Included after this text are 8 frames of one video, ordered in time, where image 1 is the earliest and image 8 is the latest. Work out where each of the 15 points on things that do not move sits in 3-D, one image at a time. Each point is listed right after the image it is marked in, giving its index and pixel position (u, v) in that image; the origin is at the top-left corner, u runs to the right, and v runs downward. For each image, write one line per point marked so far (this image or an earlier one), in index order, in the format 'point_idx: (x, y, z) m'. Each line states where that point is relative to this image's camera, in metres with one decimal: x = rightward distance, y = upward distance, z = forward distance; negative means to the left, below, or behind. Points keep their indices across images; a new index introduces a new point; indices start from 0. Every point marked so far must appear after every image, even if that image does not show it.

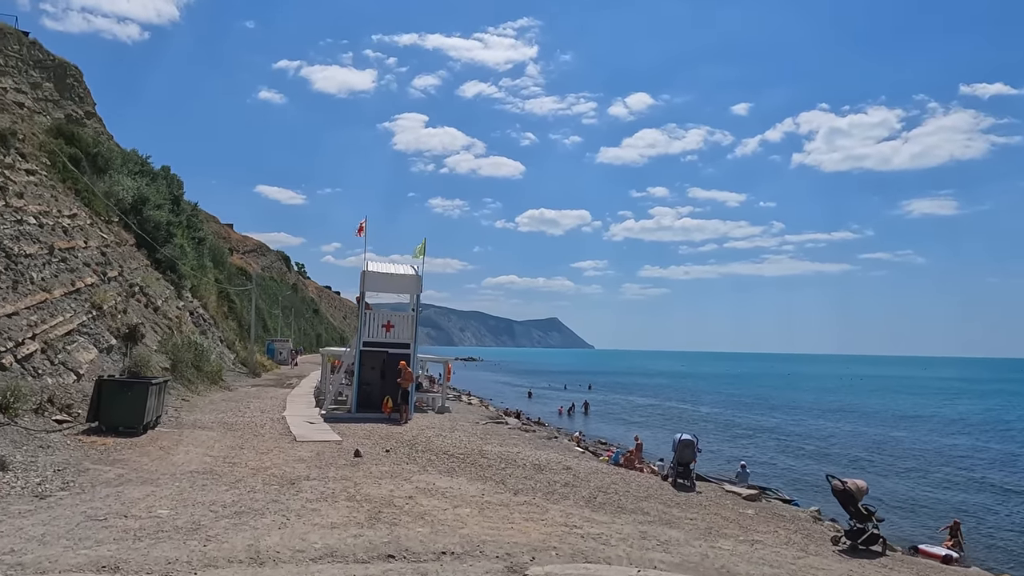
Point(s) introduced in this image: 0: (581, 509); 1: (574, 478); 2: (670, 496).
0: (+1.1, -3.6, +10.8) m
1: (+1.2, -3.8, +13.3) m
2: (+2.9, -3.9, +12.3) m
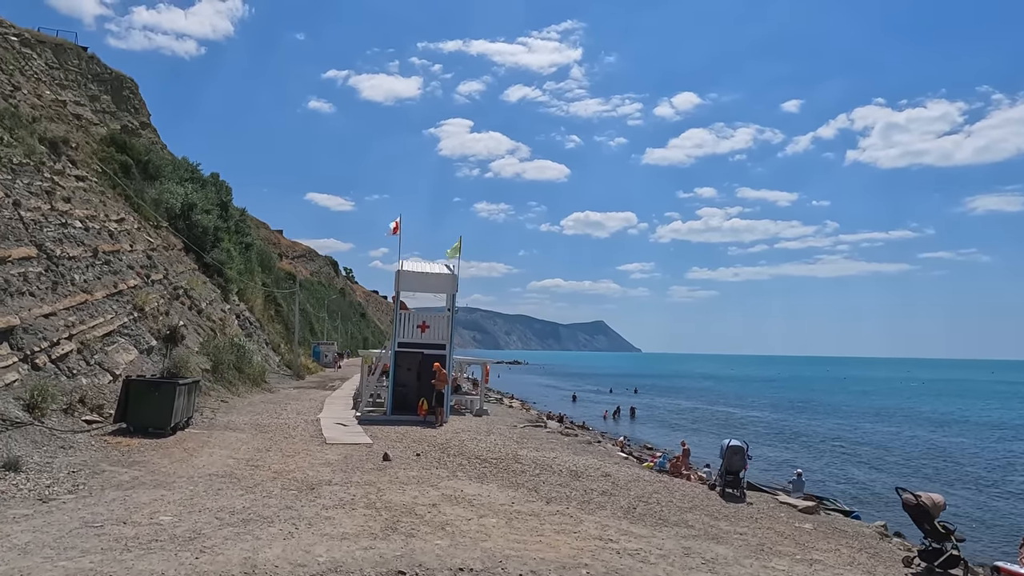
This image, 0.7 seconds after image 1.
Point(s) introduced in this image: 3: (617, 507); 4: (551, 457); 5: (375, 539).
0: (+1.6, -3.5, +9.9) m
1: (+1.9, -3.7, +12.4) m
2: (+3.5, -3.7, +11.2) m
3: (+1.7, -3.6, +10.8) m
4: (+0.9, -3.9, +15.4) m
5: (-1.6, -2.9, +7.7) m
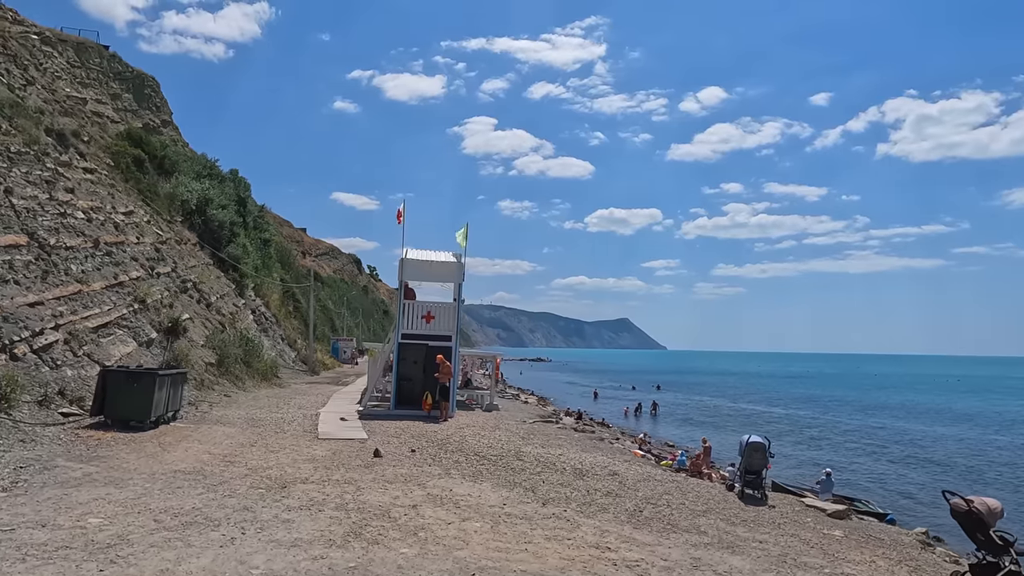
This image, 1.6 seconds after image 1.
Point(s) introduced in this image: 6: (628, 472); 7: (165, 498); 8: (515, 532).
0: (+1.4, -3.2, +8.8) m
1: (+1.8, -3.4, +11.3) m
2: (+3.4, -3.4, +10.1) m
3: (+1.6, -3.3, +9.7) m
4: (+1.0, -3.6, +14.3) m
5: (-1.8, -2.6, +6.7) m
6: (+2.2, -3.5, +12.5) m
7: (-4.2, -2.6, +8.1) m
8: (0.0, -3.0, +8.1) m
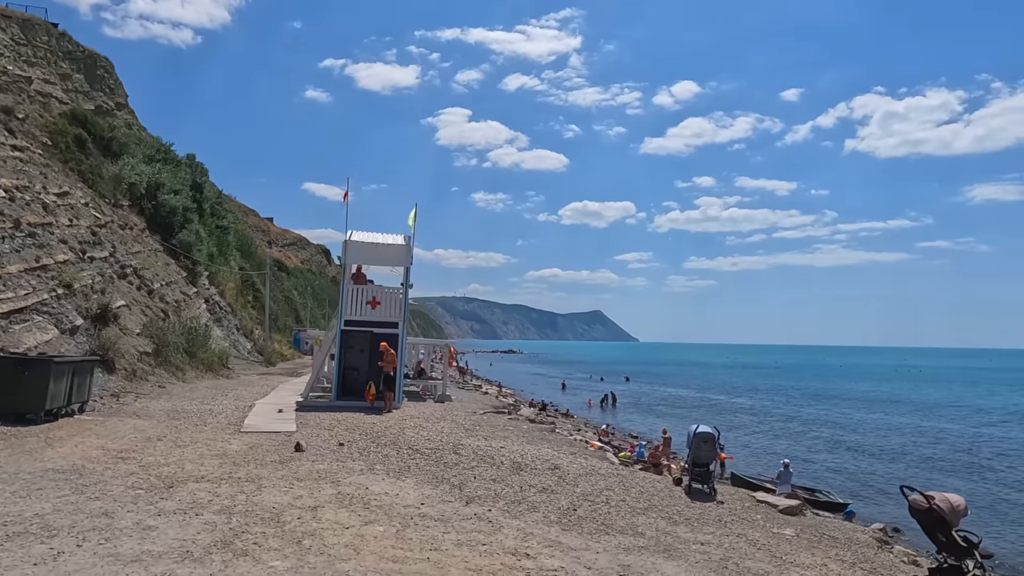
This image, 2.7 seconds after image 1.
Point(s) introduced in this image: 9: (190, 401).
0: (+0.4, -2.8, +7.8) m
1: (+0.7, -3.0, +10.3) m
2: (+2.3, -3.1, +9.2) m
3: (+0.5, -2.9, +8.7) m
4: (-0.3, -3.2, +13.3) m
5: (-2.8, -2.3, +5.6) m
6: (+1.0, -3.1, +11.6) m
7: (-5.2, -2.2, +6.9) m
8: (-1.0, -2.7, +7.1) m
9: (-9.2, -3.2, +18.9) m
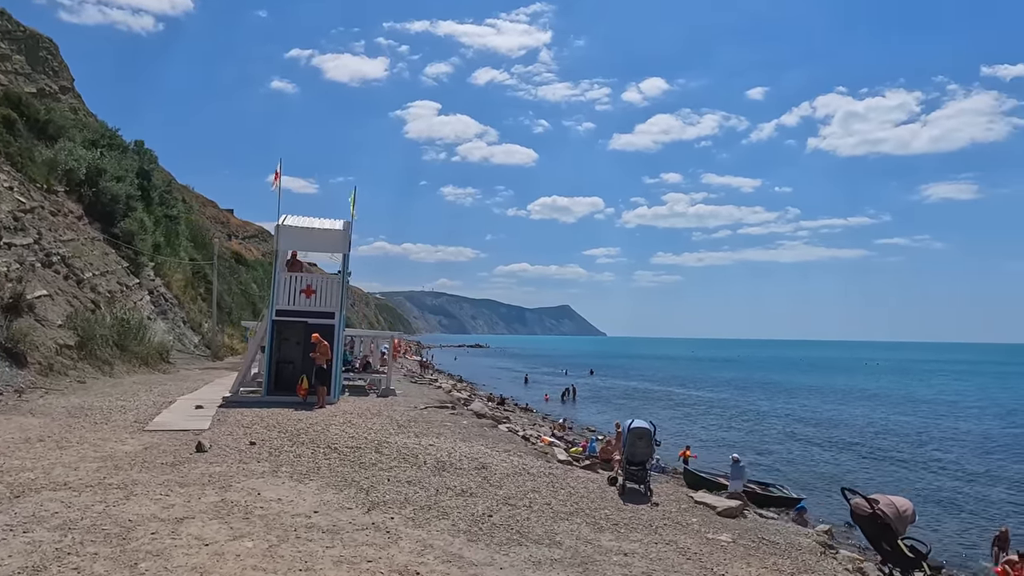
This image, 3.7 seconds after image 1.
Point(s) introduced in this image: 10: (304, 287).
0: (-0.6, -2.6, +6.9) m
1: (-0.4, -2.8, +9.4) m
2: (+1.2, -2.8, +8.3) m
3: (-0.5, -2.7, +7.8) m
4: (-1.6, -2.9, +12.3) m
5: (-3.7, -2.1, +4.5) m
6: (-0.2, -2.9, +10.7) m
7: (-6.2, -2.0, +5.7) m
8: (-2.0, -2.4, +6.1) m
9: (-10.7, -2.9, +17.5) m
10: (-5.8, 0.0, +18.6) m
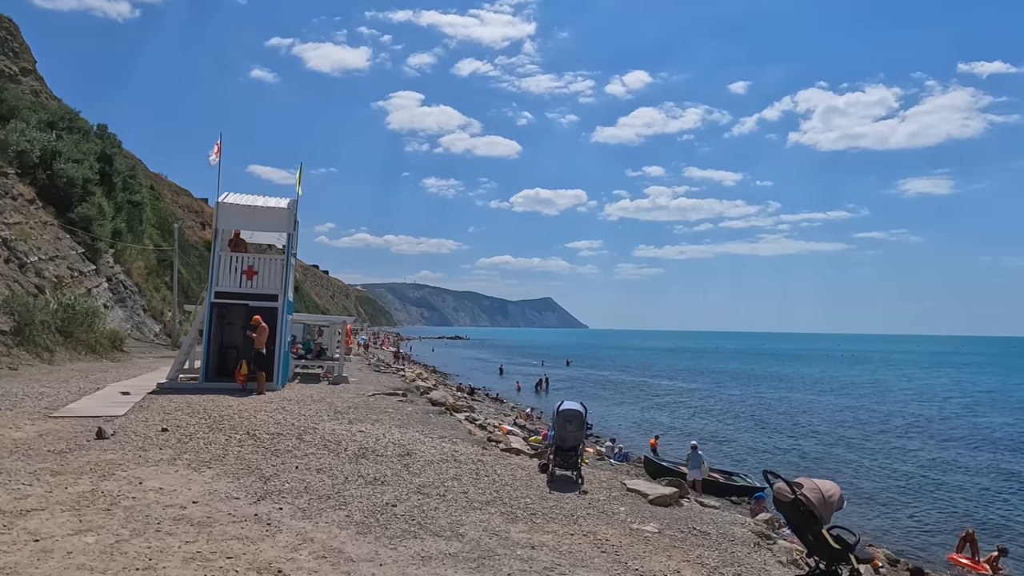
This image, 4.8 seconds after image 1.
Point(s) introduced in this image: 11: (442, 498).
0: (-1.6, -2.2, +6.1) m
1: (-1.5, -2.4, +8.6) m
2: (+0.2, -2.4, +7.6) m
3: (-1.5, -2.3, +7.0) m
4: (-2.7, -2.5, +11.6) m
5: (-4.6, -1.7, +3.6) m
6: (-1.3, -2.5, +9.9) m
7: (-7.1, -1.6, +4.8) m
8: (-2.9, -2.1, +5.3) m
9: (-12.0, -2.4, +16.5) m
10: (-7.1, +0.5, +17.7) m
11: (-0.8, -2.4, +7.5) m
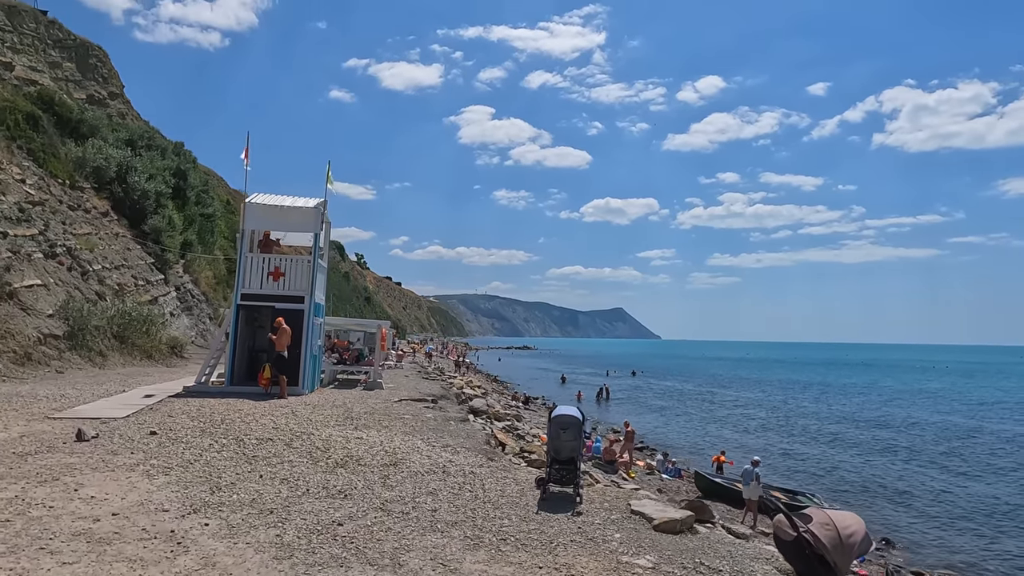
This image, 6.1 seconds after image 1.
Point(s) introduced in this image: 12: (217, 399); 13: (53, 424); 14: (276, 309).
0: (-2.0, -2.1, +5.2) m
1: (-1.6, -2.2, +7.6) m
2: (0.0, -2.3, +6.4) m
3: (-1.8, -2.1, +6.0) m
4: (-2.5, -2.4, +10.7) m
5: (-5.2, -1.5, +3.0) m
6: (-1.3, -2.3, +8.9) m
7: (-7.6, -1.5, +4.4) m
8: (-3.4, -1.9, +4.5) m
9: (-11.2, -2.4, +16.5) m
10: (-6.2, +0.5, +17.3) m
11: (-1.0, -2.2, +6.4) m
12: (-6.6, -2.5, +14.8) m
13: (-7.3, -2.1, +10.5) m
14: (-6.1, -0.6, +17.4) m
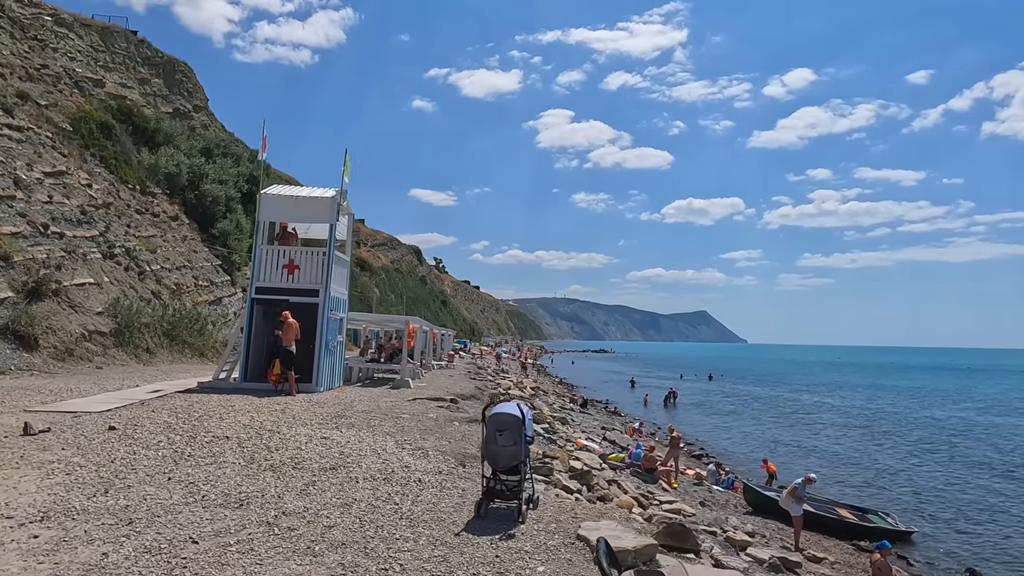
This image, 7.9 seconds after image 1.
0: (-2.9, -1.8, +4.2) m
1: (-2.2, -2.0, +6.5) m
2: (-0.8, -2.0, +5.2) m
3: (-2.6, -1.9, +5.0) m
4: (-2.7, -2.2, +9.7) m
5: (-6.4, -1.3, +2.4) m
6: (-1.7, -2.1, +7.8) m
7: (-8.6, -1.2, +4.1) m
8: (-4.3, -1.7, +3.6) m
9: (-10.6, -2.3, +16.6) m
10: (-5.6, +0.6, +16.7) m
11: (-1.8, -1.9, +5.3) m
12: (-6.3, -2.3, +14.3) m
13: (-7.4, -2.0, +10.1) m
14: (-5.5, -0.4, +16.8) m
